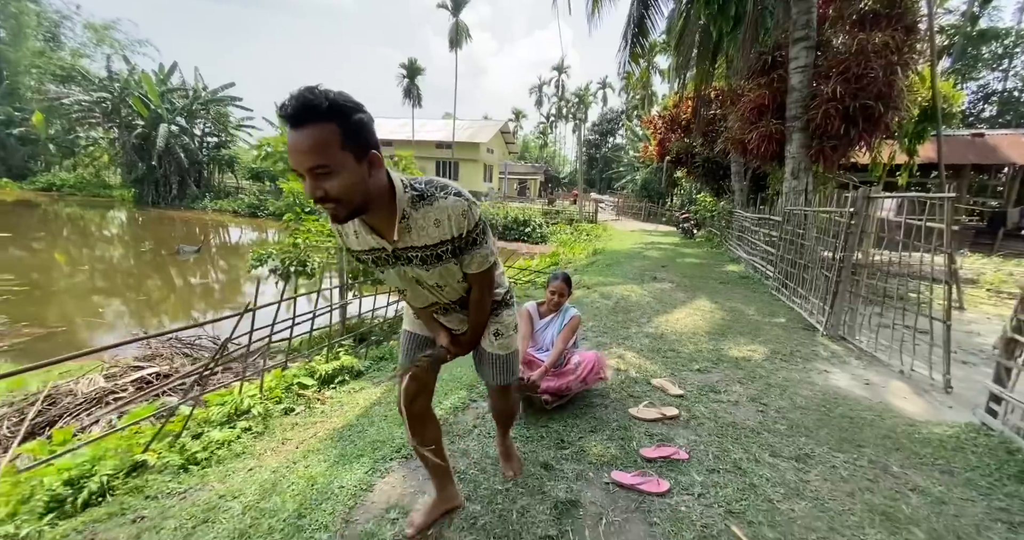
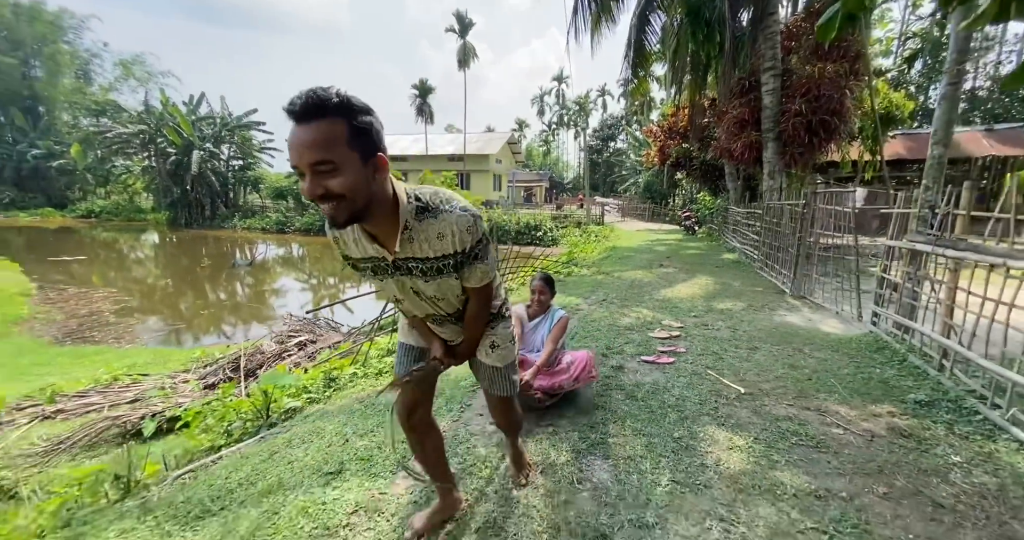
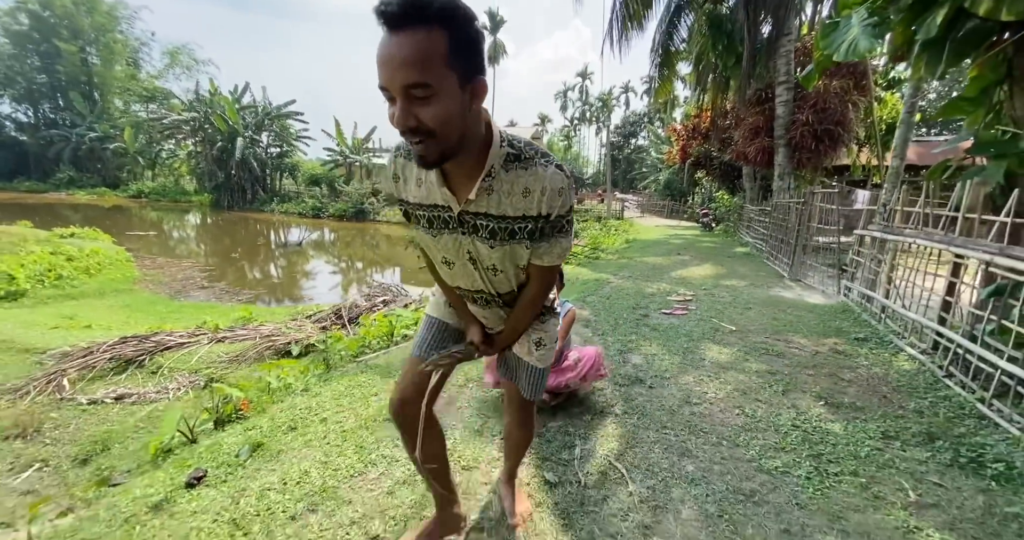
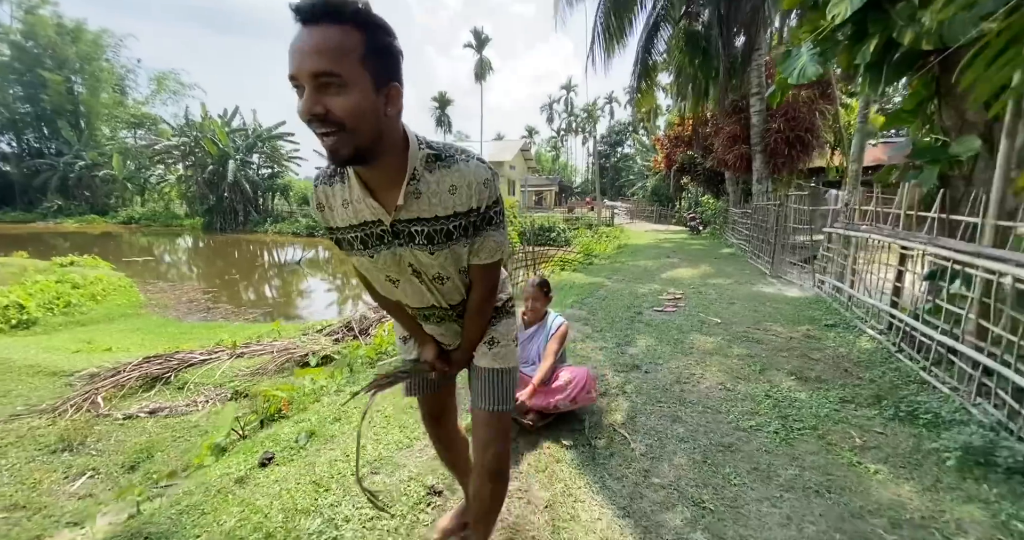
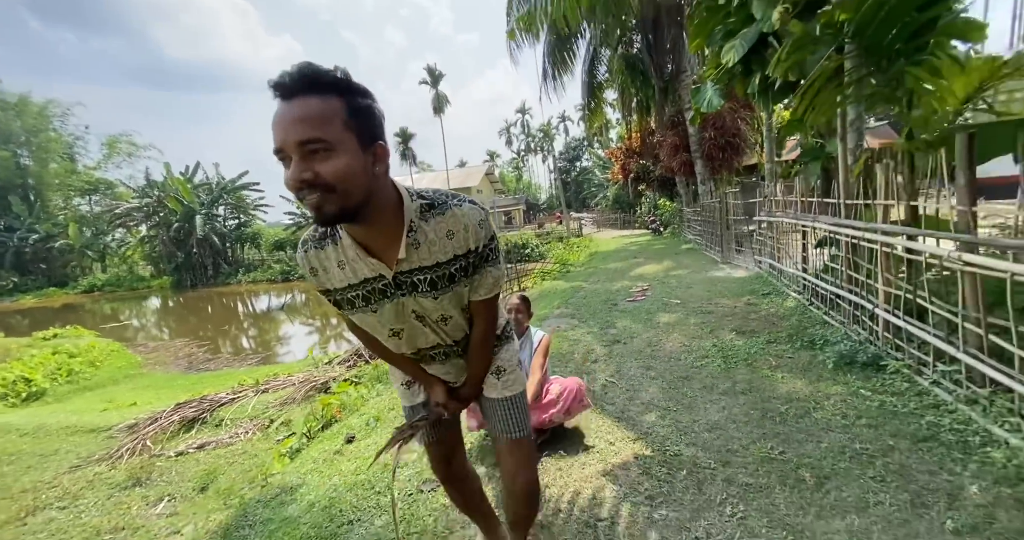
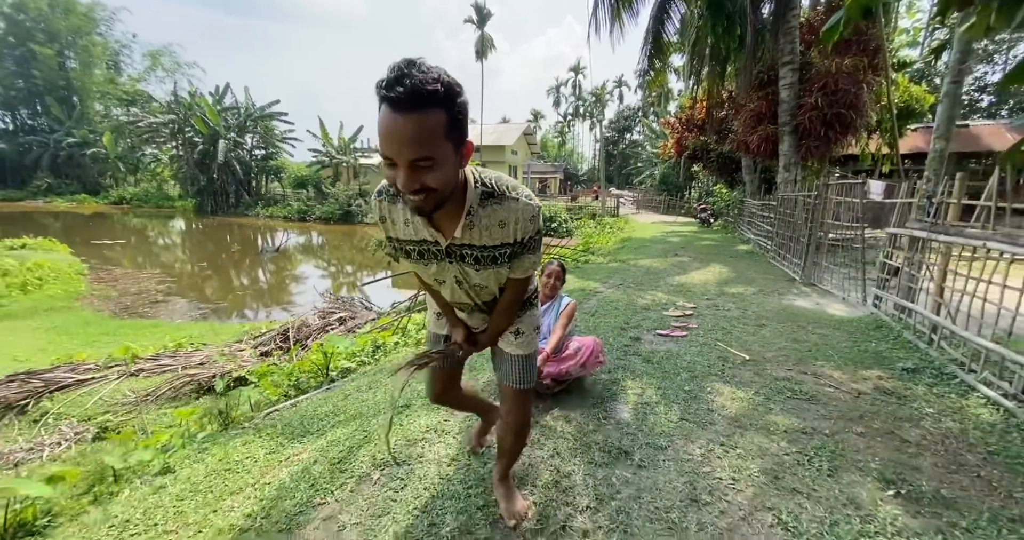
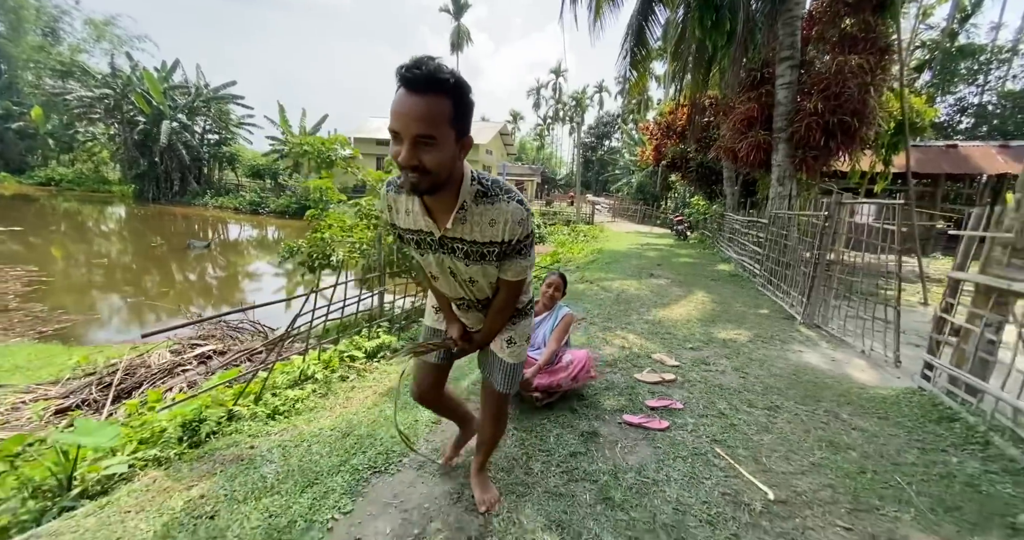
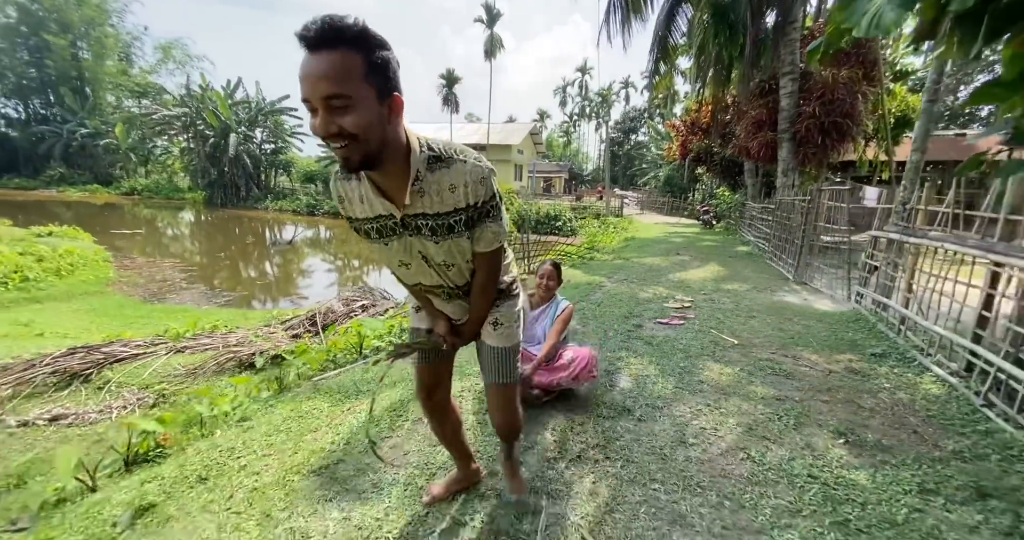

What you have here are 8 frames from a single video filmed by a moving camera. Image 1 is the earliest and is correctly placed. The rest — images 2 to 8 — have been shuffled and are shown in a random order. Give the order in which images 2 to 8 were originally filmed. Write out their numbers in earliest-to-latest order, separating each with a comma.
7, 2, 6, 8, 3, 4, 5
